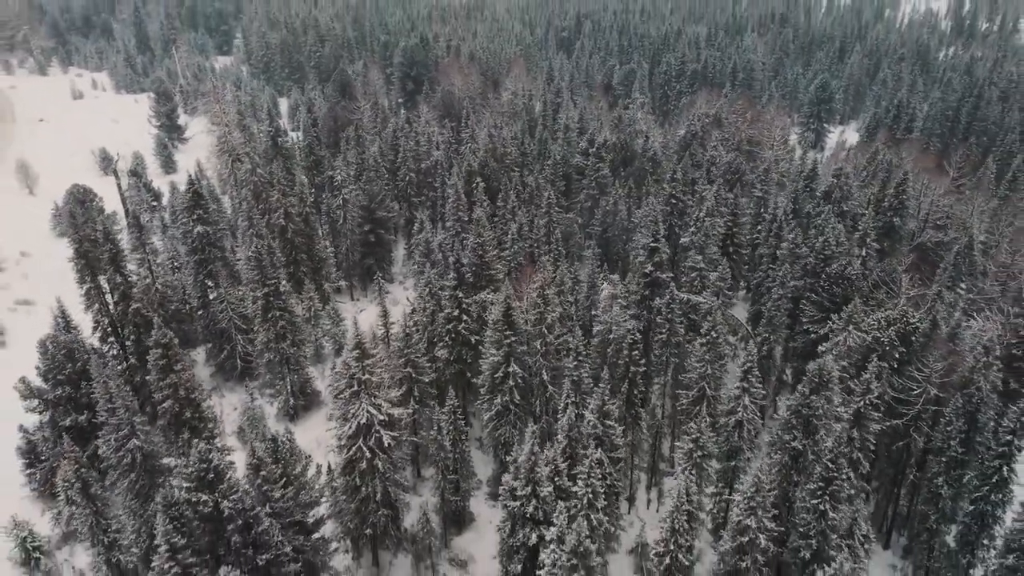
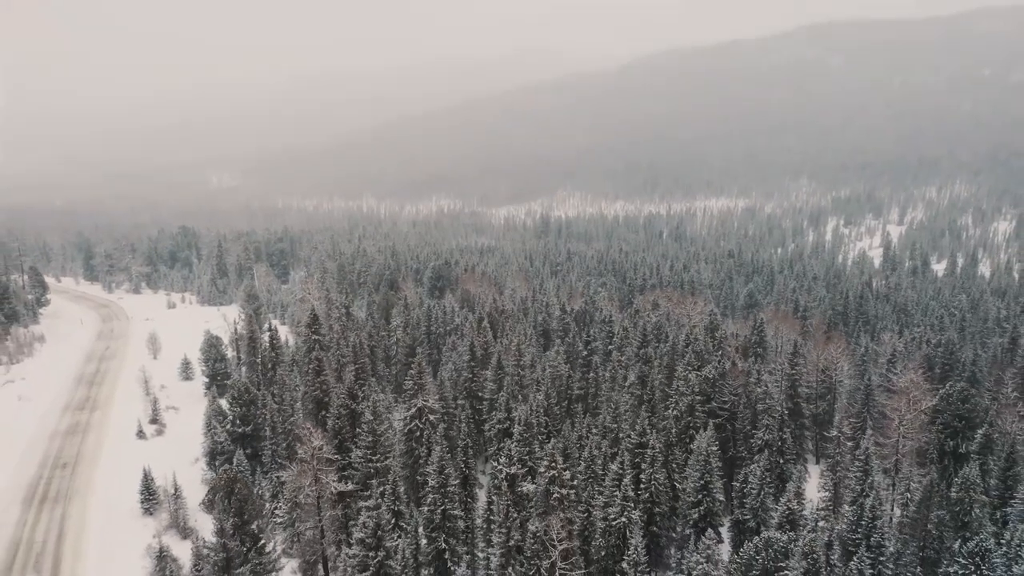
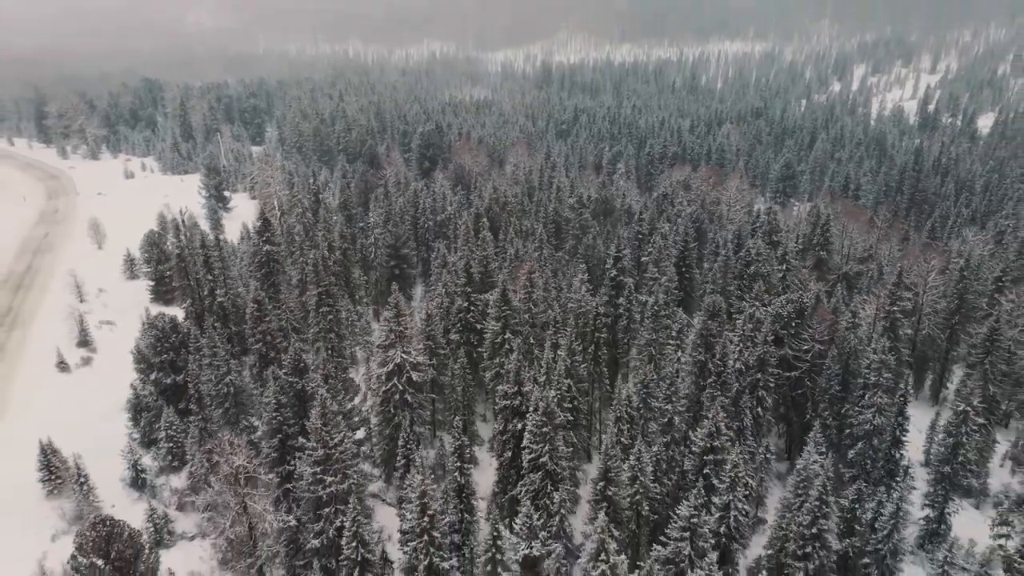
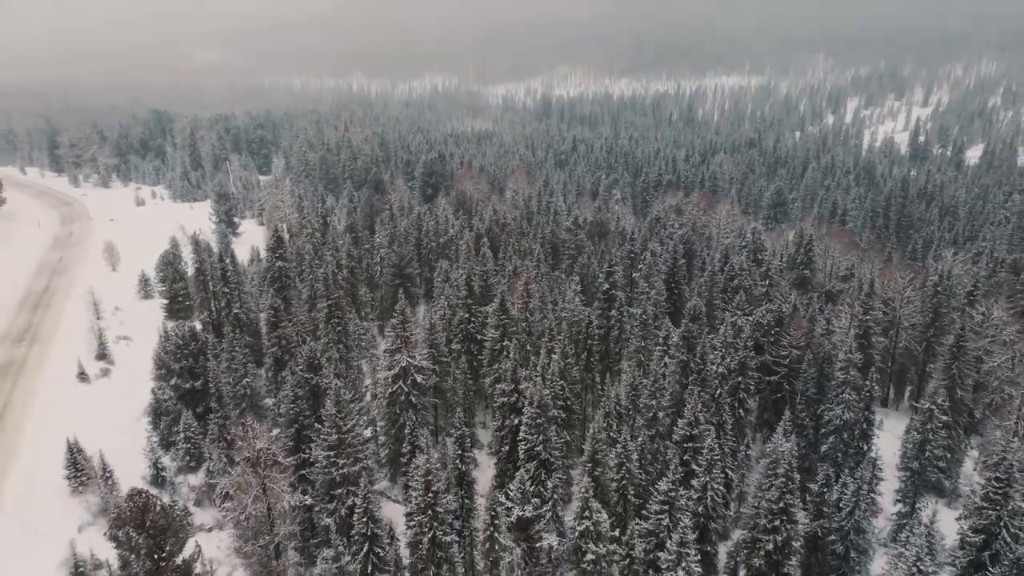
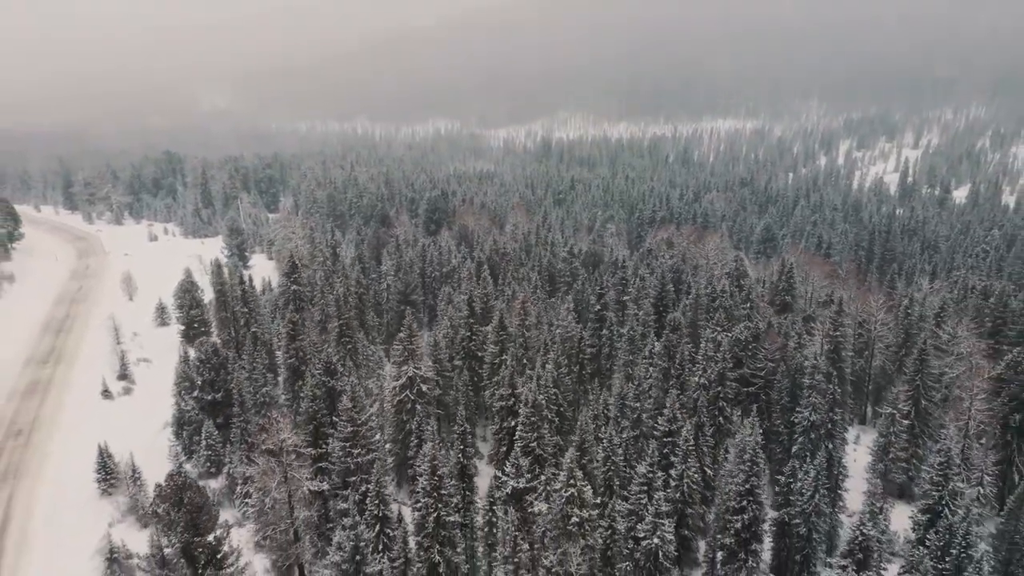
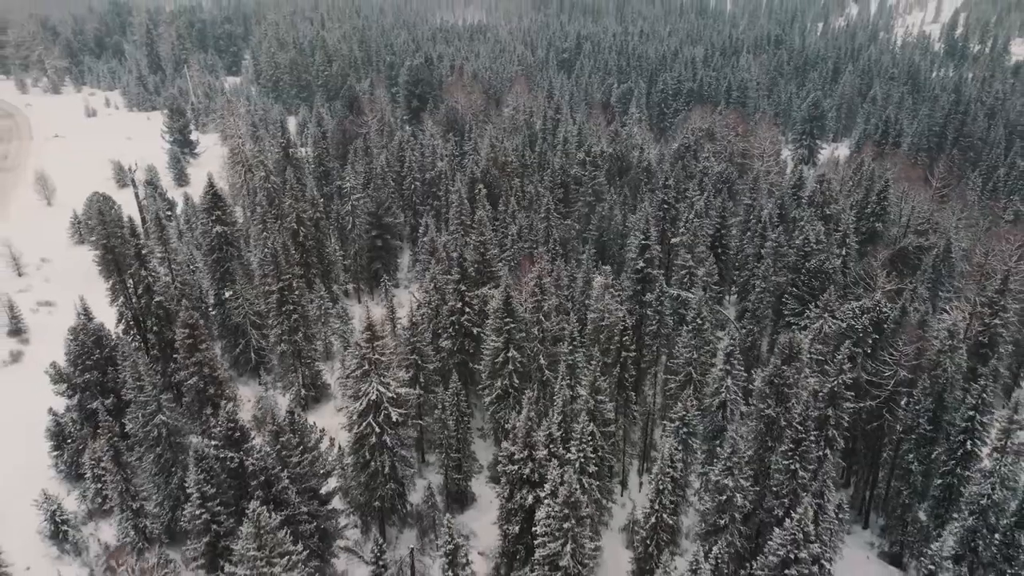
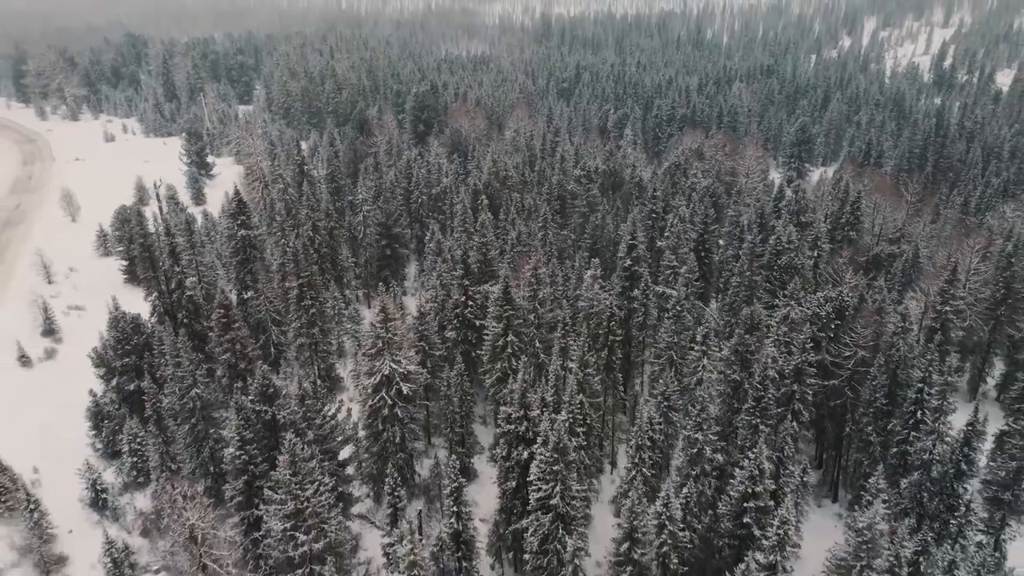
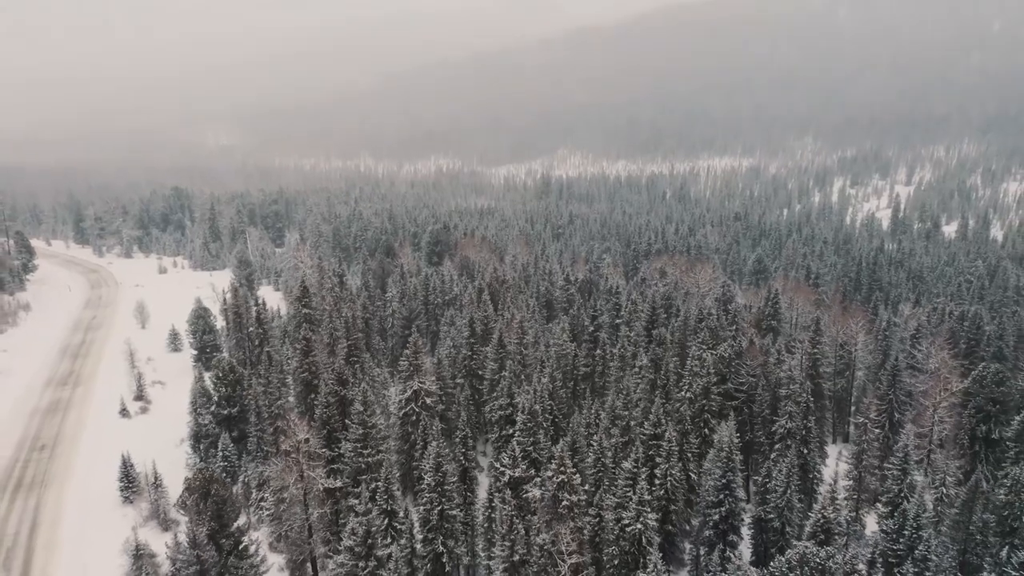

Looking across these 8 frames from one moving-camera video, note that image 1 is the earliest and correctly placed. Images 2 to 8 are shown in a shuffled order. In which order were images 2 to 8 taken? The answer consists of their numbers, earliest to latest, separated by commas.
6, 7, 3, 4, 5, 8, 2
